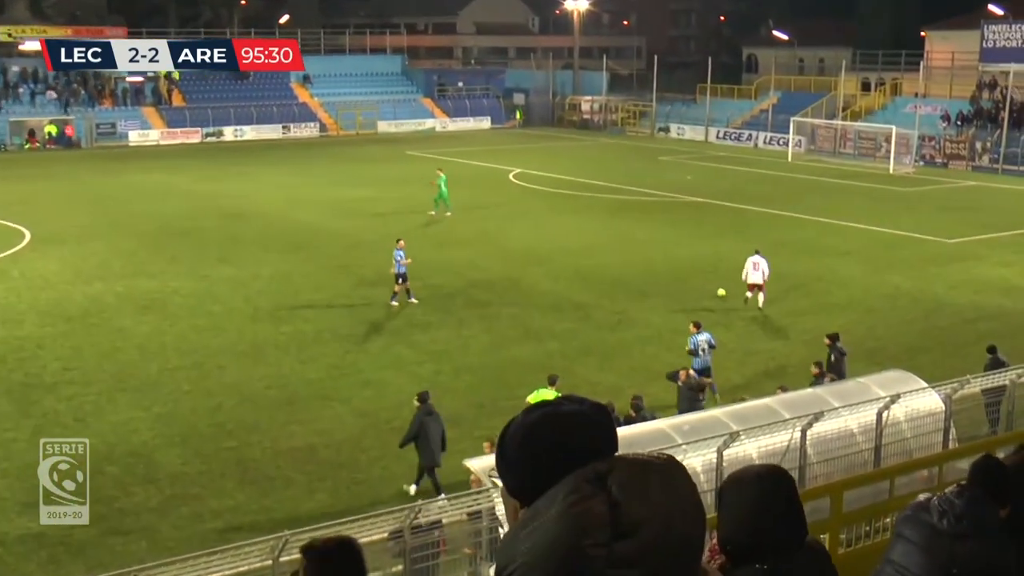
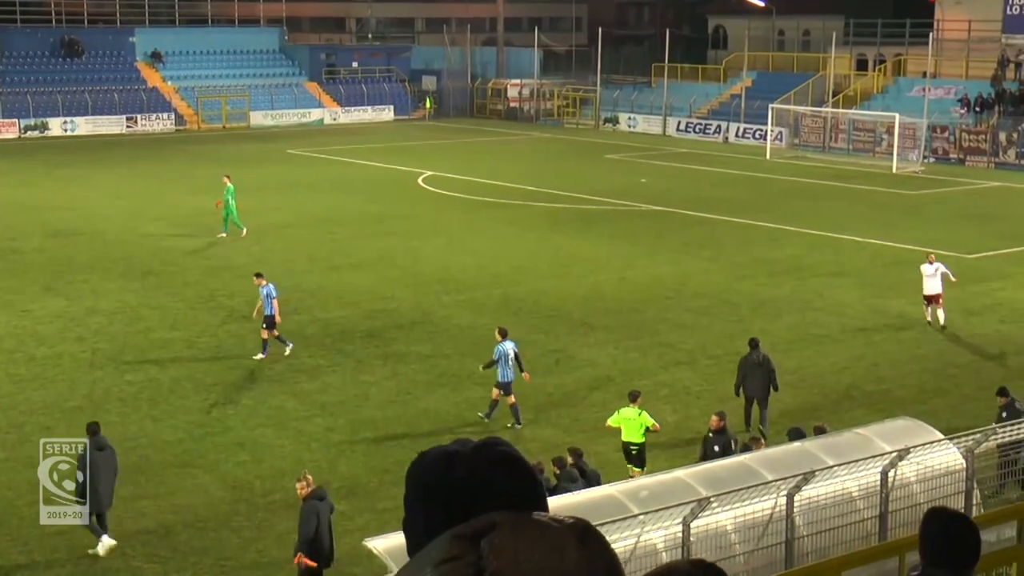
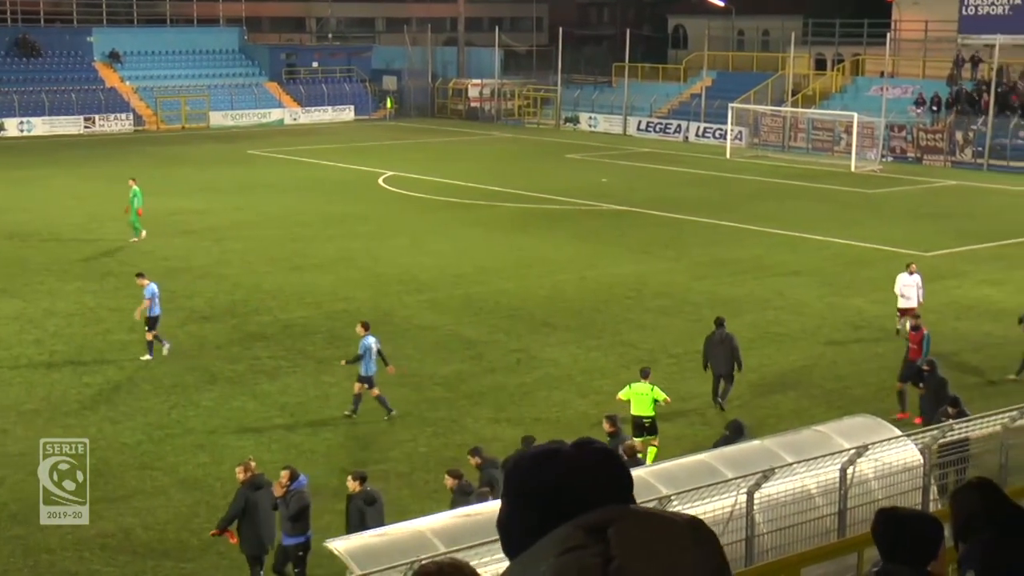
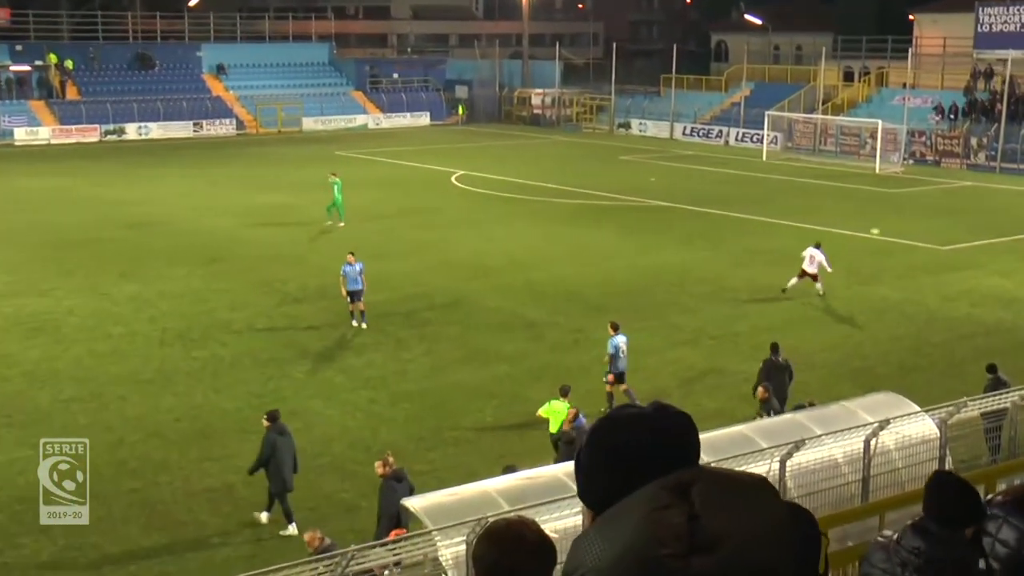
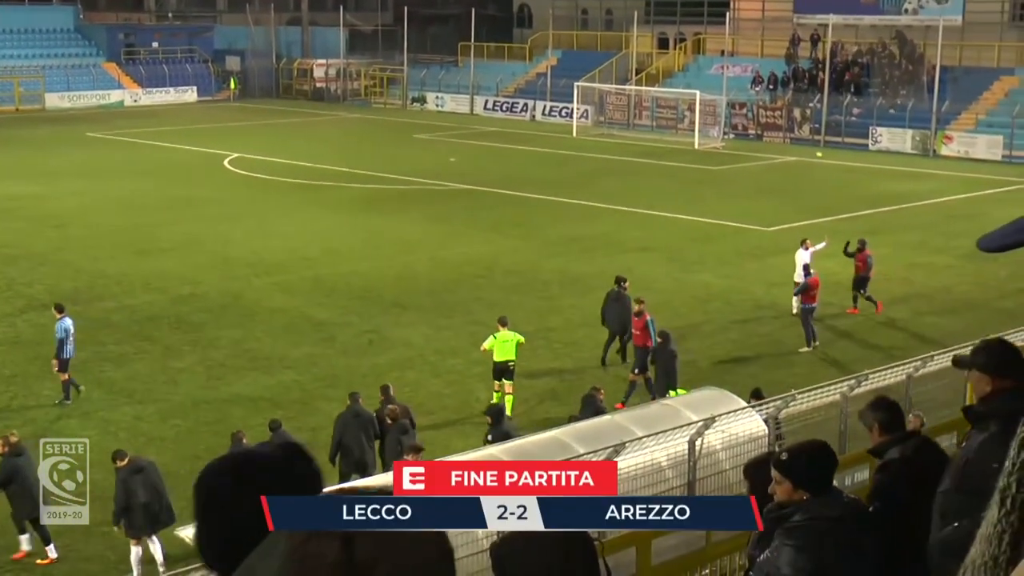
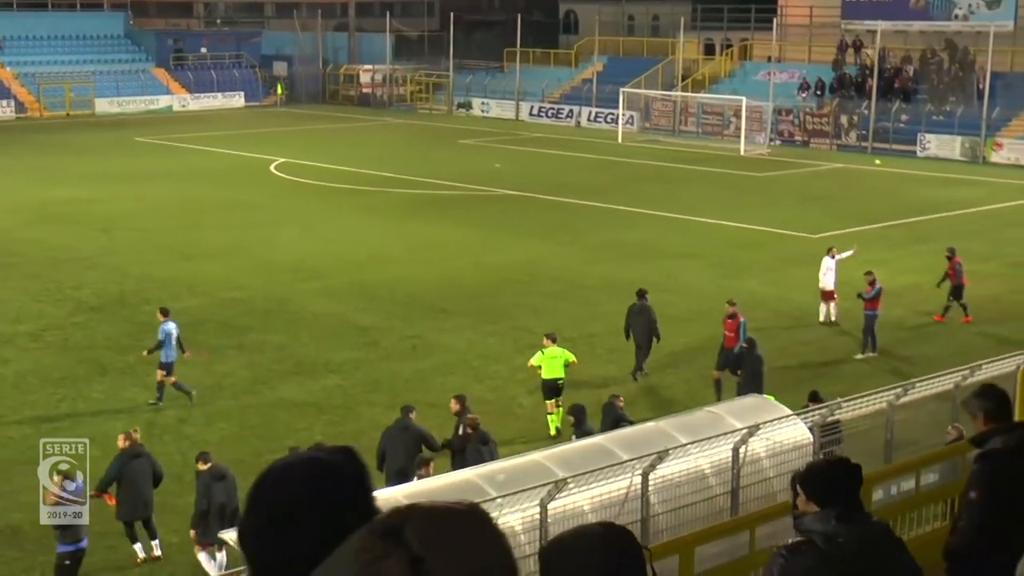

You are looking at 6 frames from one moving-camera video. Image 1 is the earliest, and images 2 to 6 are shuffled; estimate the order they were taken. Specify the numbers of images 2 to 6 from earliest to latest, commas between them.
4, 2, 3, 6, 5
